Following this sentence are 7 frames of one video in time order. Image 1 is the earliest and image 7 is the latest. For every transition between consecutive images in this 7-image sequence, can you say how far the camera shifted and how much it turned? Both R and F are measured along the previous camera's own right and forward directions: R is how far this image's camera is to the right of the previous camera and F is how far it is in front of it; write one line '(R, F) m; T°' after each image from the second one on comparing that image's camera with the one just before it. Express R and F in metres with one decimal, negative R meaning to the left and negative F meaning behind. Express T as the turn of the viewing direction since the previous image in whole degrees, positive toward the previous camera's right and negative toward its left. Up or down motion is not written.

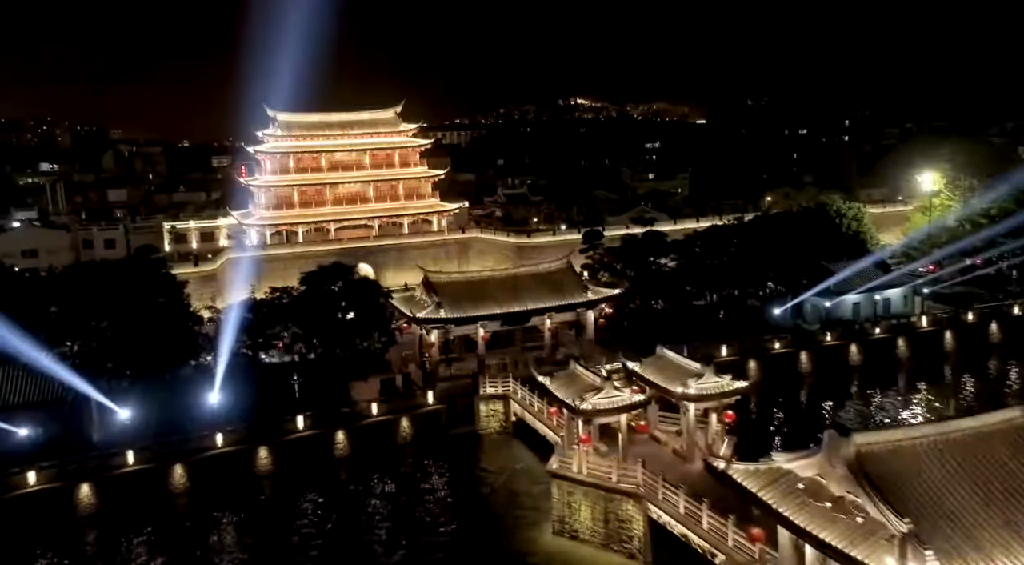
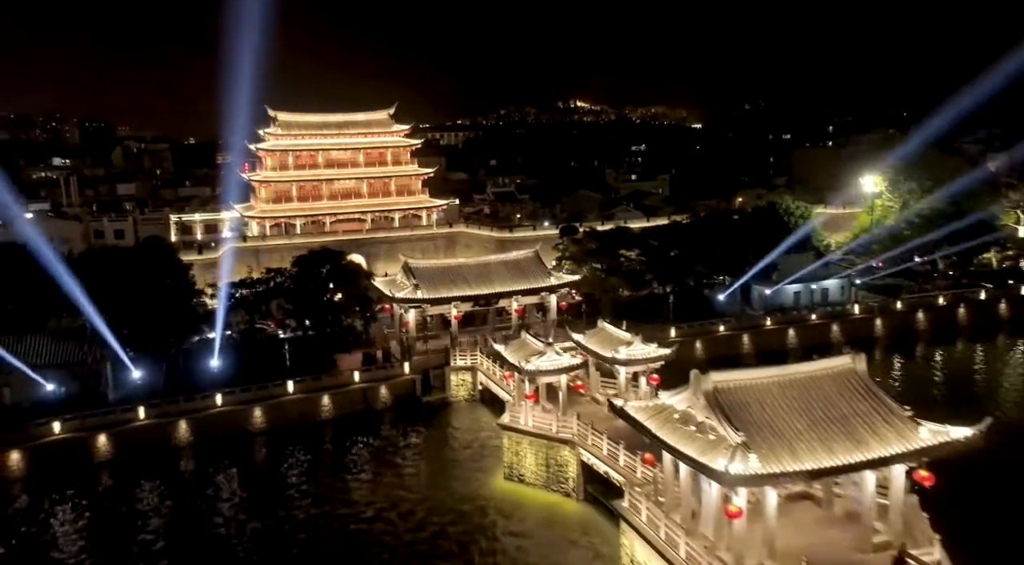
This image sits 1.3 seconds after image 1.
(+1.1, -2.9) m; 0°
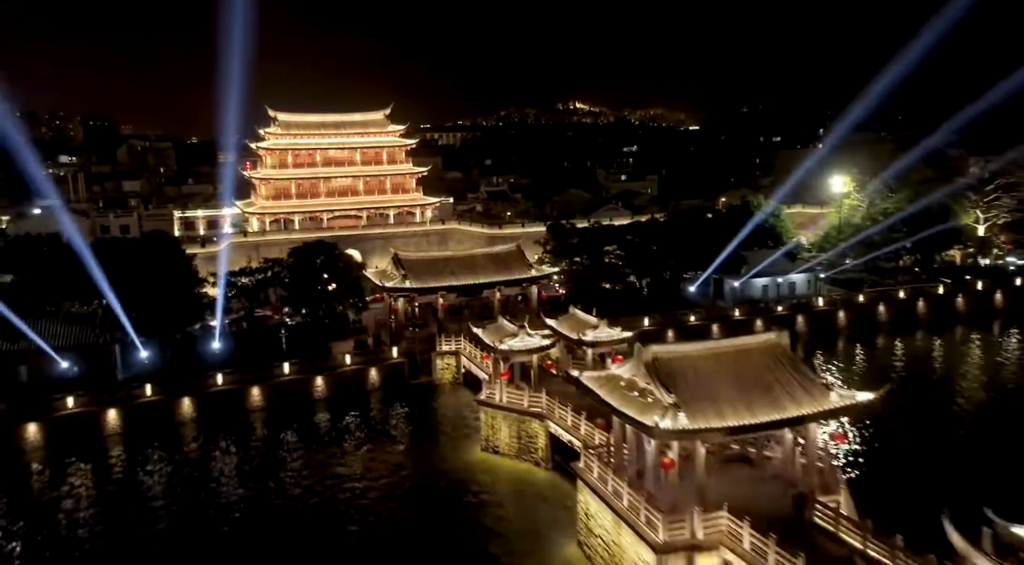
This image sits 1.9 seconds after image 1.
(+0.7, -1.8) m; 0°
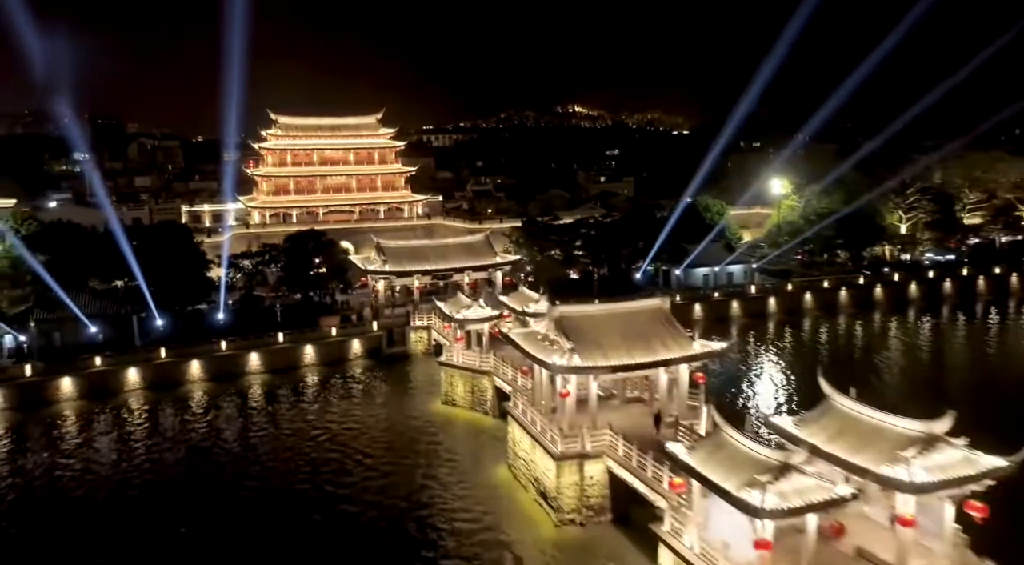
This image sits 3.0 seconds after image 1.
(+1.6, -4.2) m; 0°
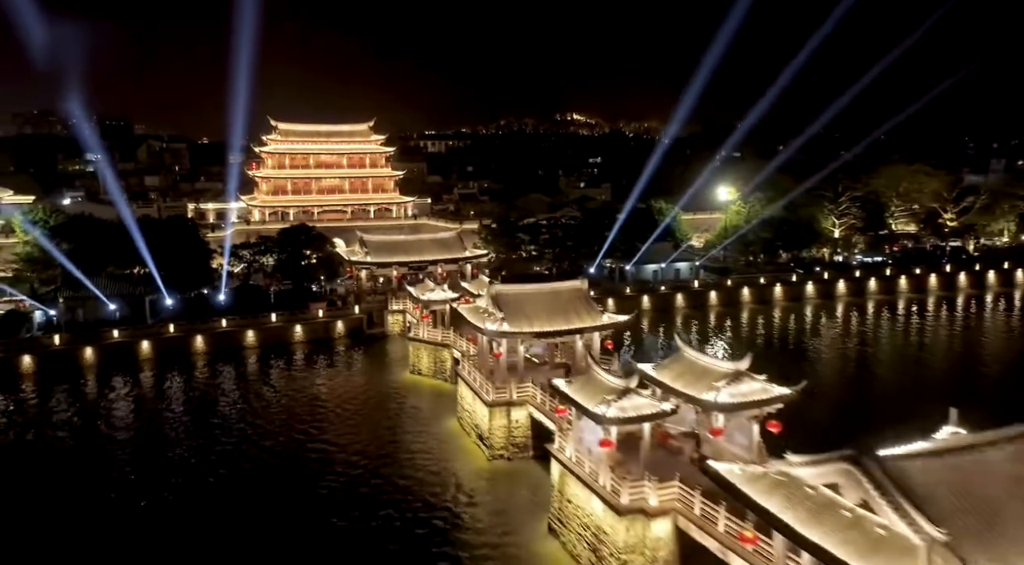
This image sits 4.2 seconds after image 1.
(+1.7, -4.3) m; 0°
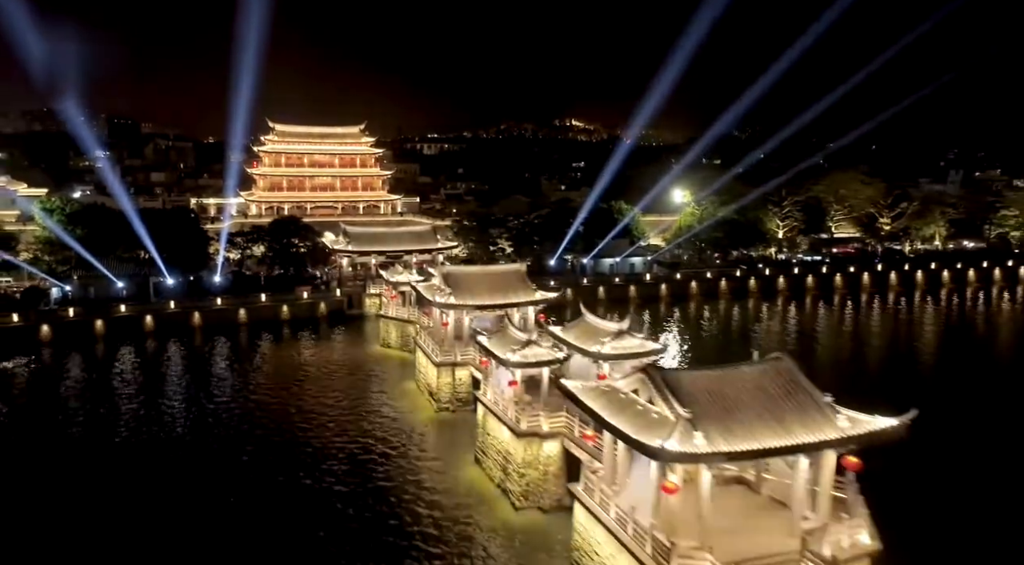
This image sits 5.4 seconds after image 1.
(+1.9, -4.1) m; 0°
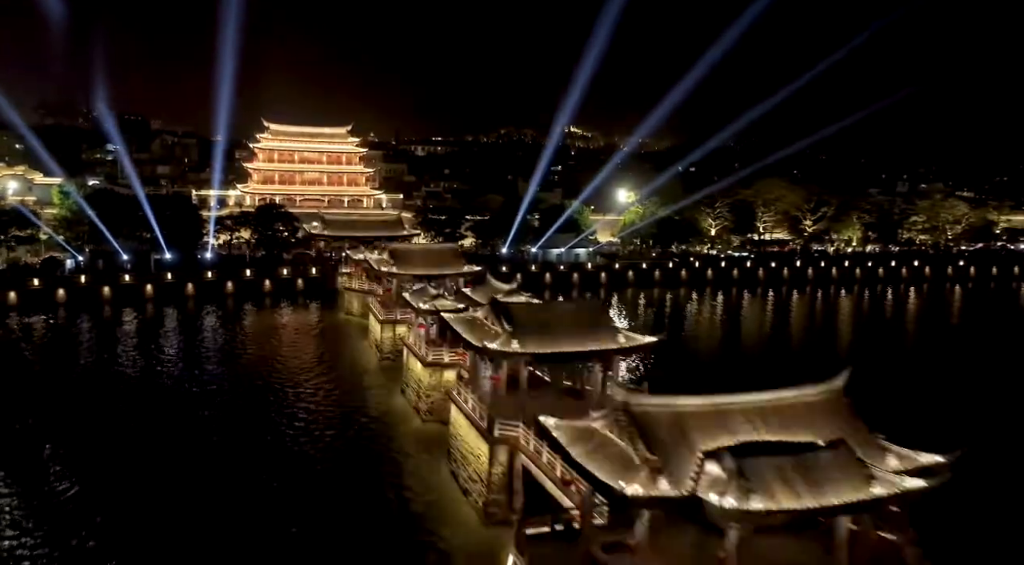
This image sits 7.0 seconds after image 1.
(+3.0, -5.8) m; 0°
